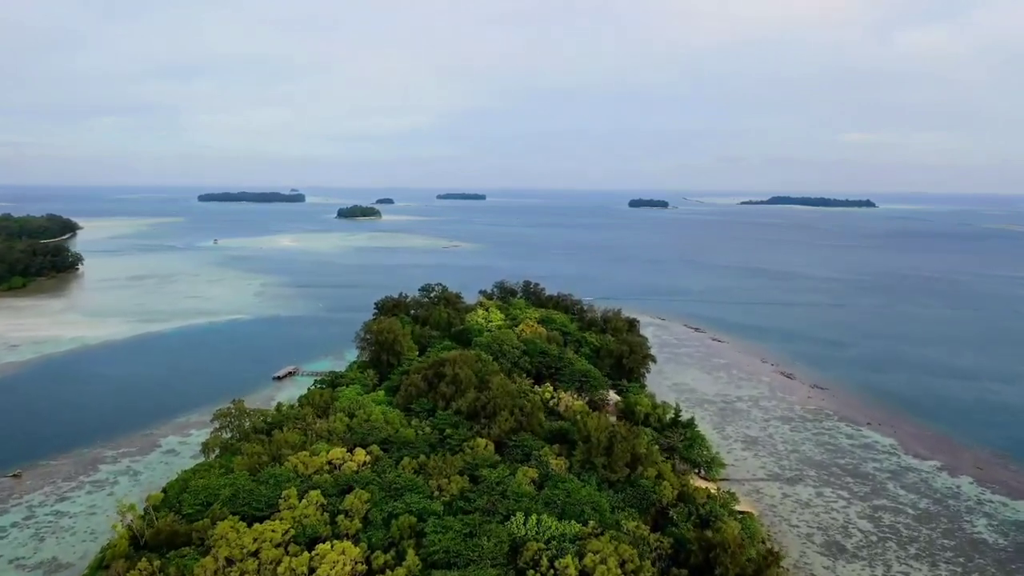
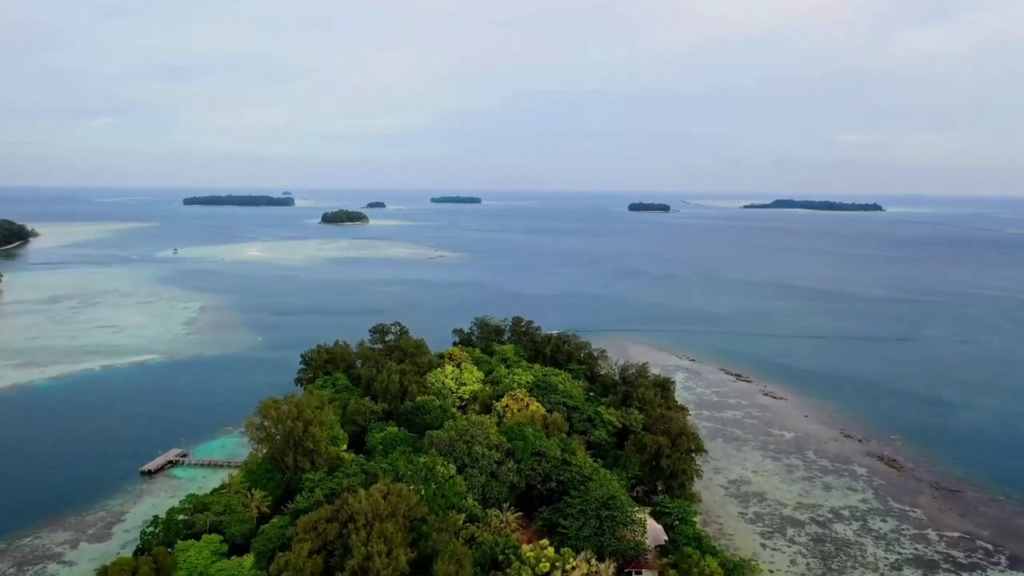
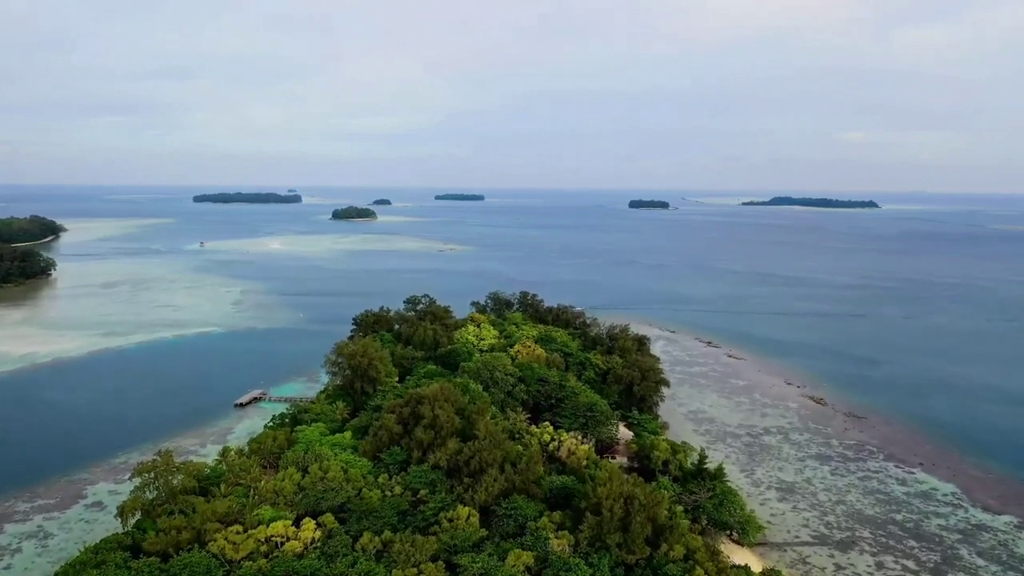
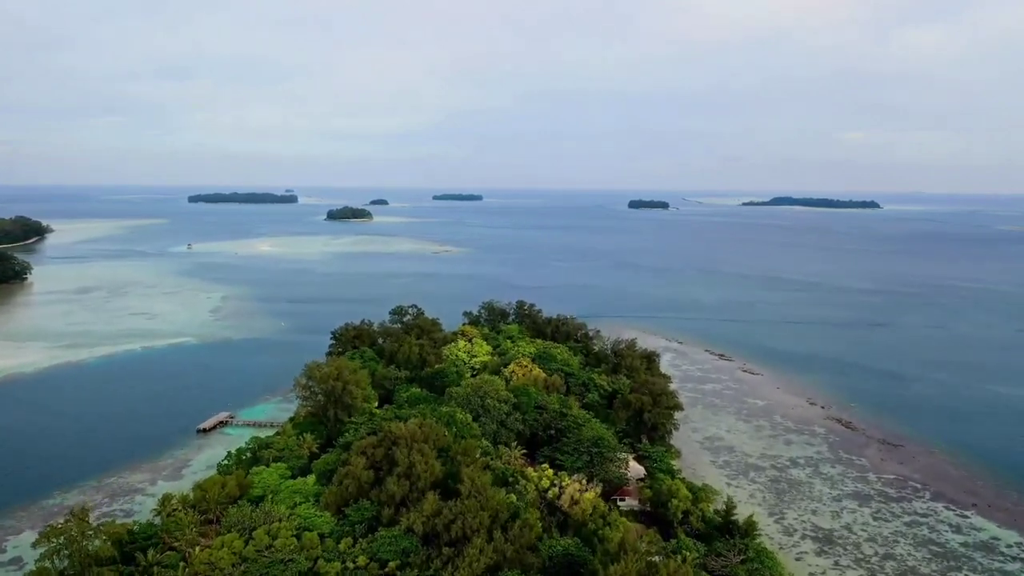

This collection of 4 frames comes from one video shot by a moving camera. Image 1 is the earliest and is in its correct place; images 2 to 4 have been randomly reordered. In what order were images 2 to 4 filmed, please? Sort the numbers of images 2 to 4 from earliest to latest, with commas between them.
3, 4, 2
